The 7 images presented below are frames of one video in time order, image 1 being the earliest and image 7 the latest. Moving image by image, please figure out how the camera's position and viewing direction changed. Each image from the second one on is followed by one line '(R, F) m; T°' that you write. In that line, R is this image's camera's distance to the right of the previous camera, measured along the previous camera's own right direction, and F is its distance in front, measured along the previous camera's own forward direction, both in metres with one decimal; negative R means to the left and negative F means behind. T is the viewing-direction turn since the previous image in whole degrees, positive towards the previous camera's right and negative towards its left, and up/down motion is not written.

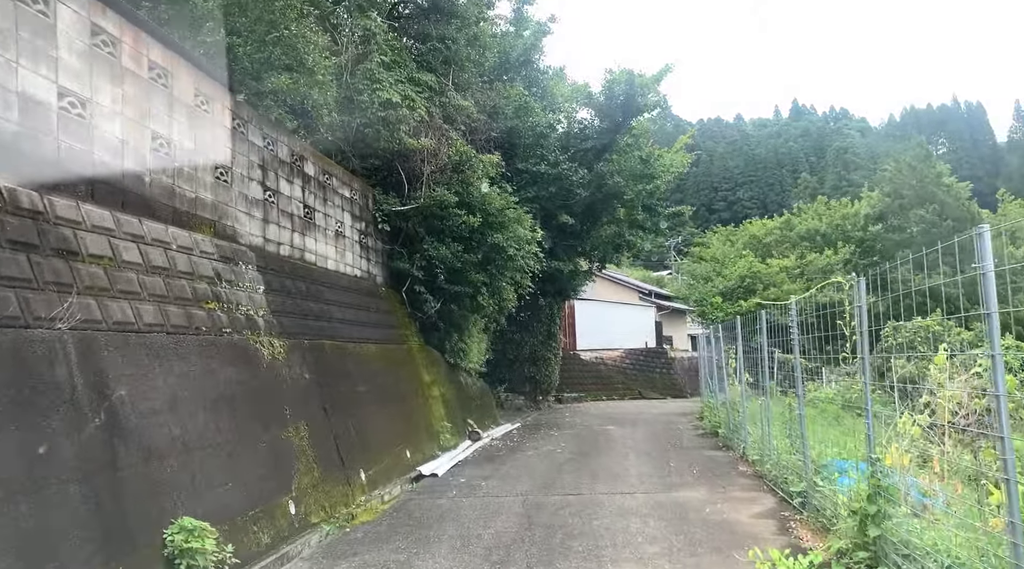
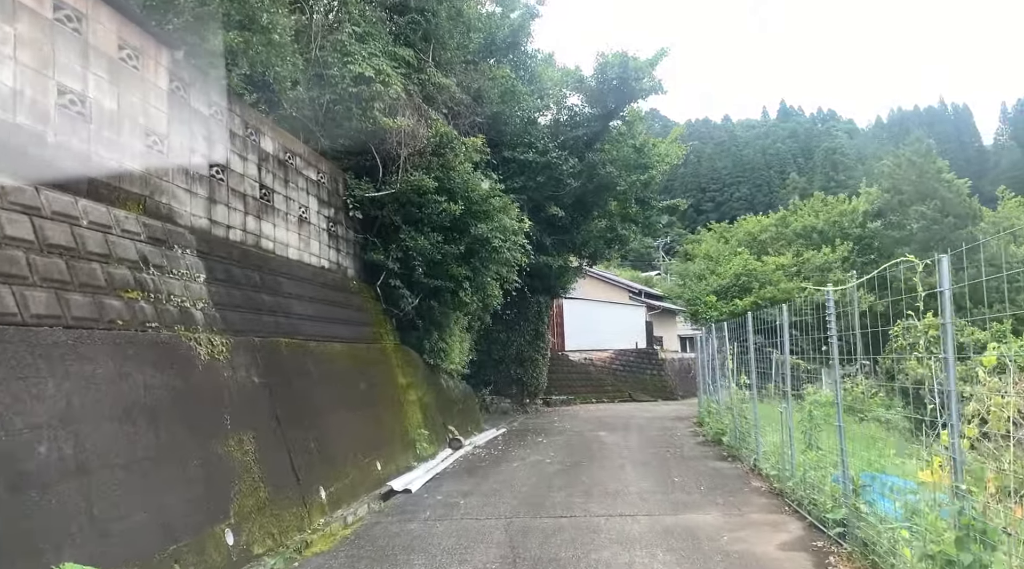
(0.0, +0.9) m; +1°
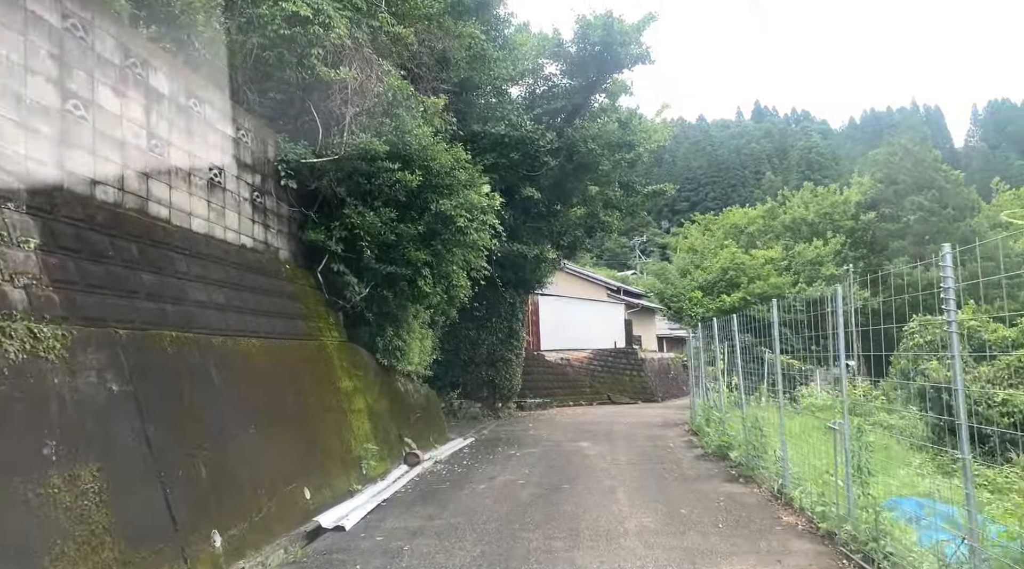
(+0.1, +1.5) m; +2°
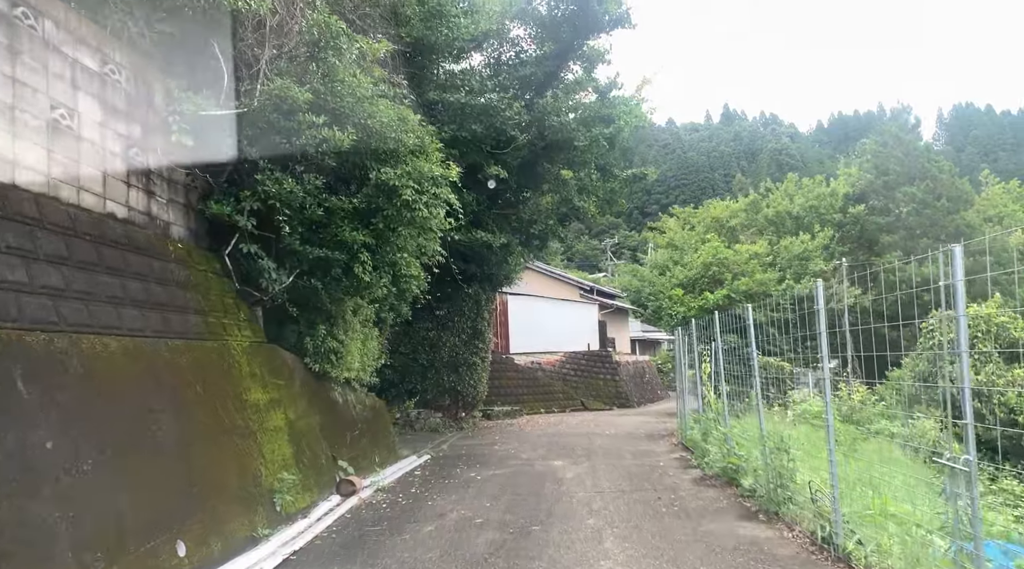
(+0.1, +1.6) m; +2°
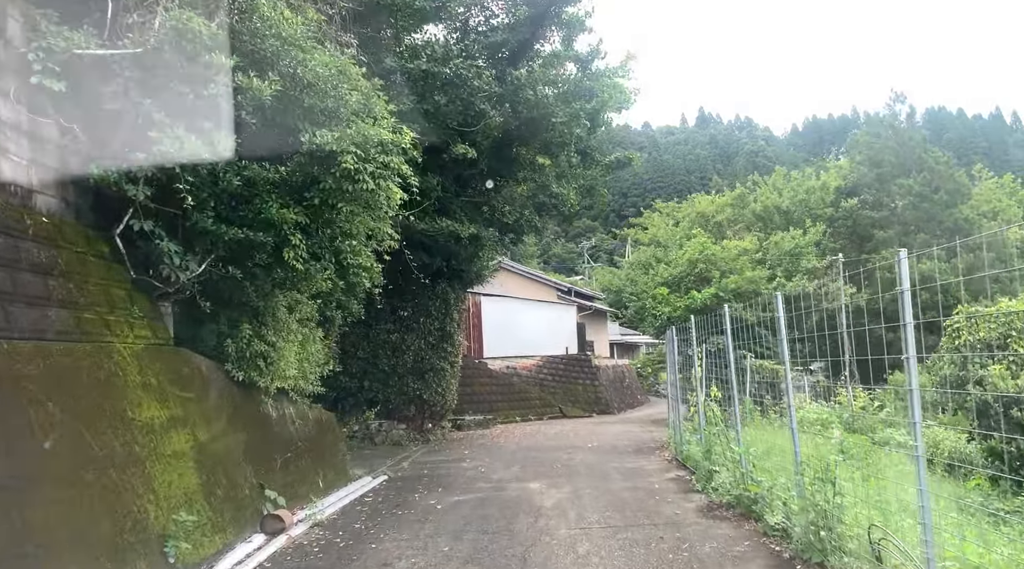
(+0.1, +1.3) m; +2°
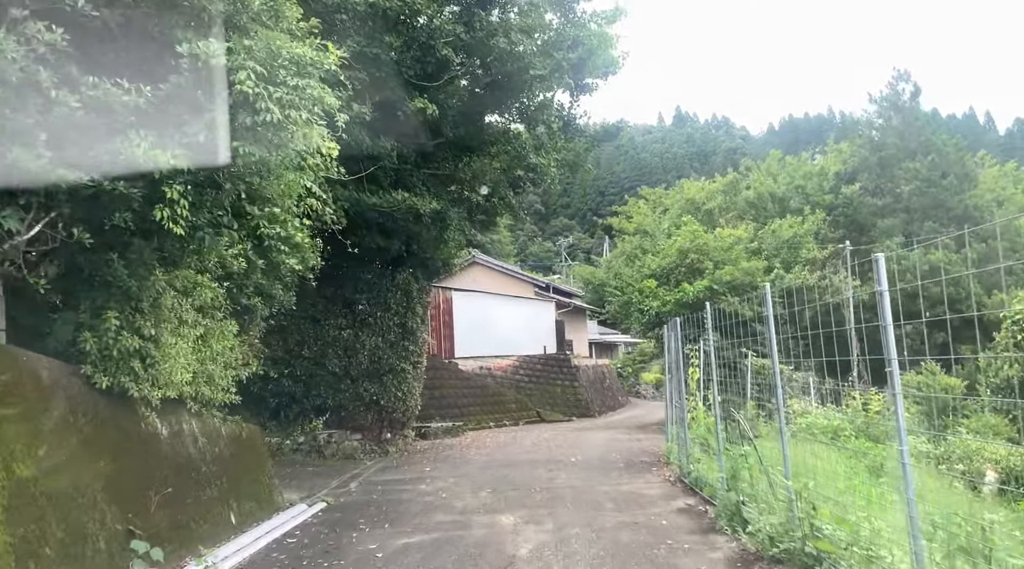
(+0.1, +1.6) m; +2°
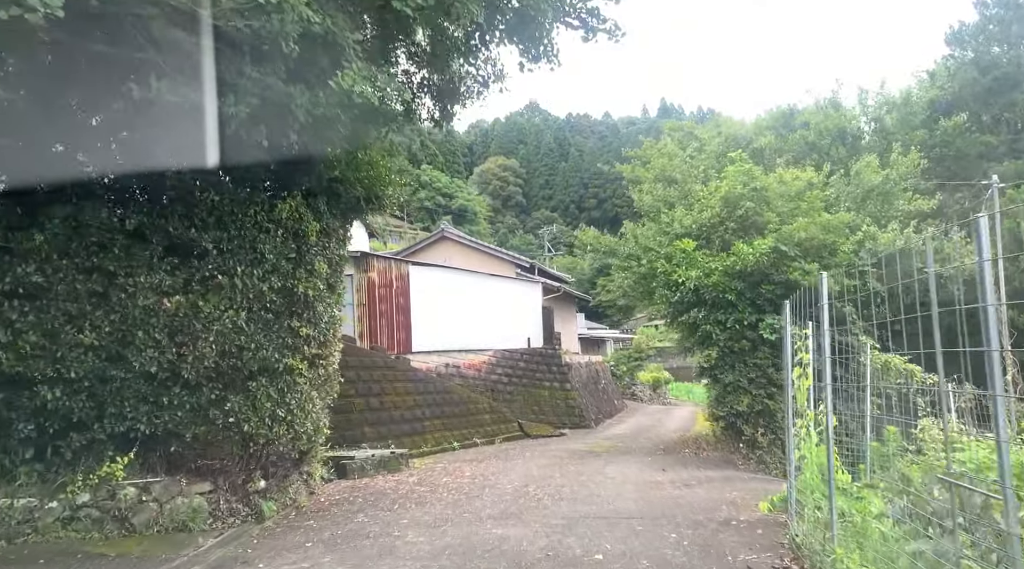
(+0.1, +4.7) m; +2°
